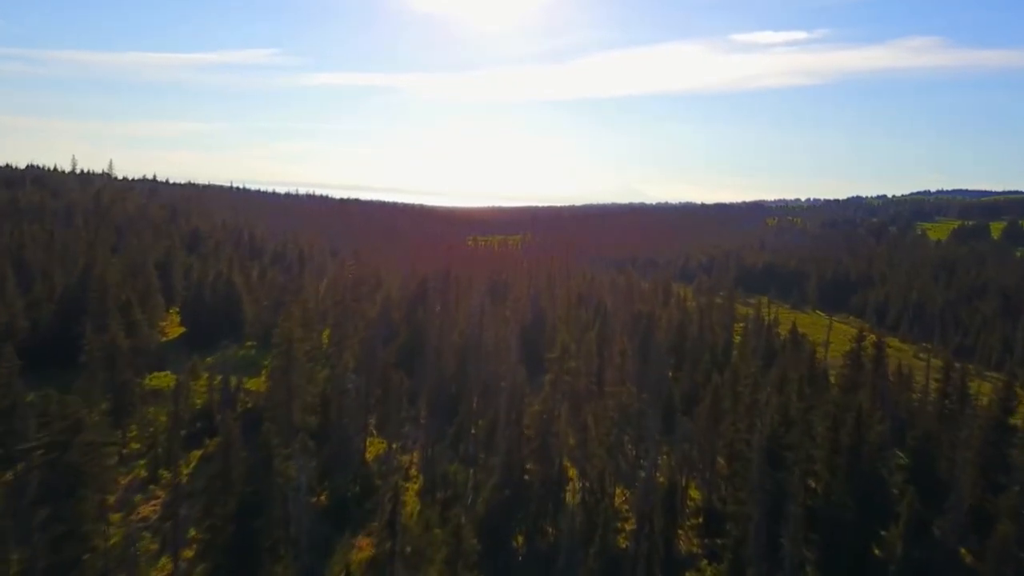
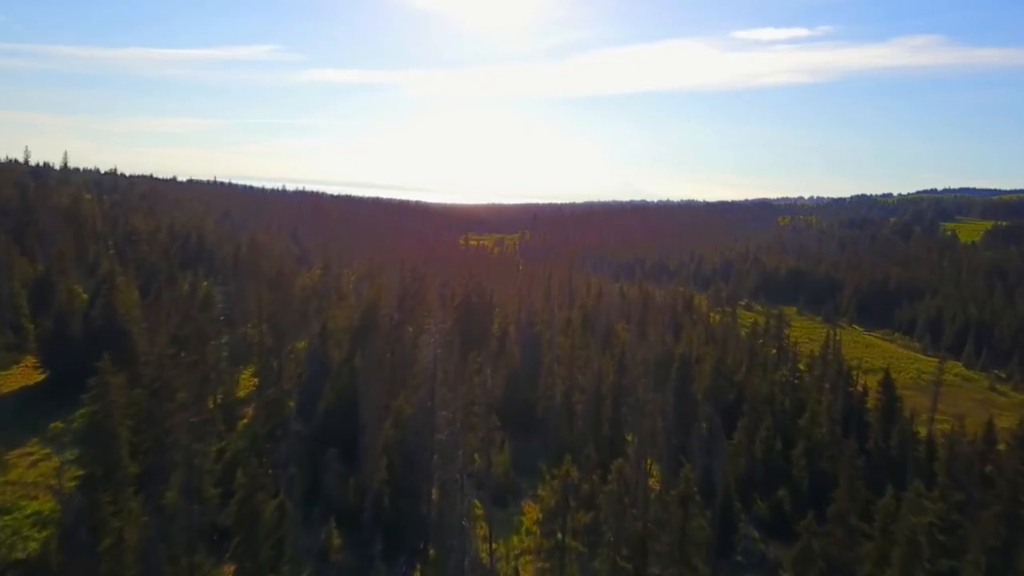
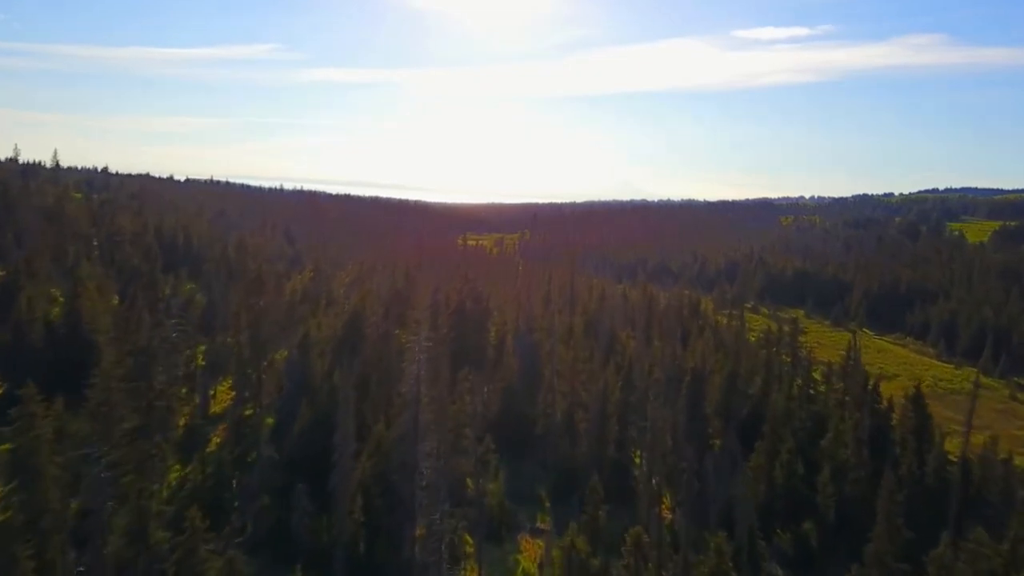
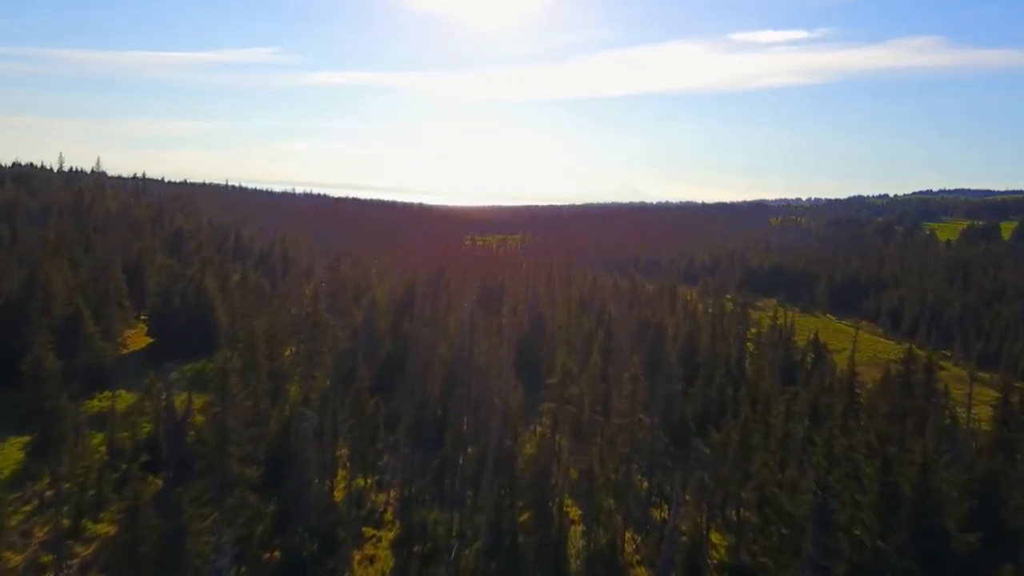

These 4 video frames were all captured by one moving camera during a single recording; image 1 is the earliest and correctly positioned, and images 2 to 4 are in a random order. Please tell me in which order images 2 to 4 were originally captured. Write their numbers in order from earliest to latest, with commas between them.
4, 2, 3
